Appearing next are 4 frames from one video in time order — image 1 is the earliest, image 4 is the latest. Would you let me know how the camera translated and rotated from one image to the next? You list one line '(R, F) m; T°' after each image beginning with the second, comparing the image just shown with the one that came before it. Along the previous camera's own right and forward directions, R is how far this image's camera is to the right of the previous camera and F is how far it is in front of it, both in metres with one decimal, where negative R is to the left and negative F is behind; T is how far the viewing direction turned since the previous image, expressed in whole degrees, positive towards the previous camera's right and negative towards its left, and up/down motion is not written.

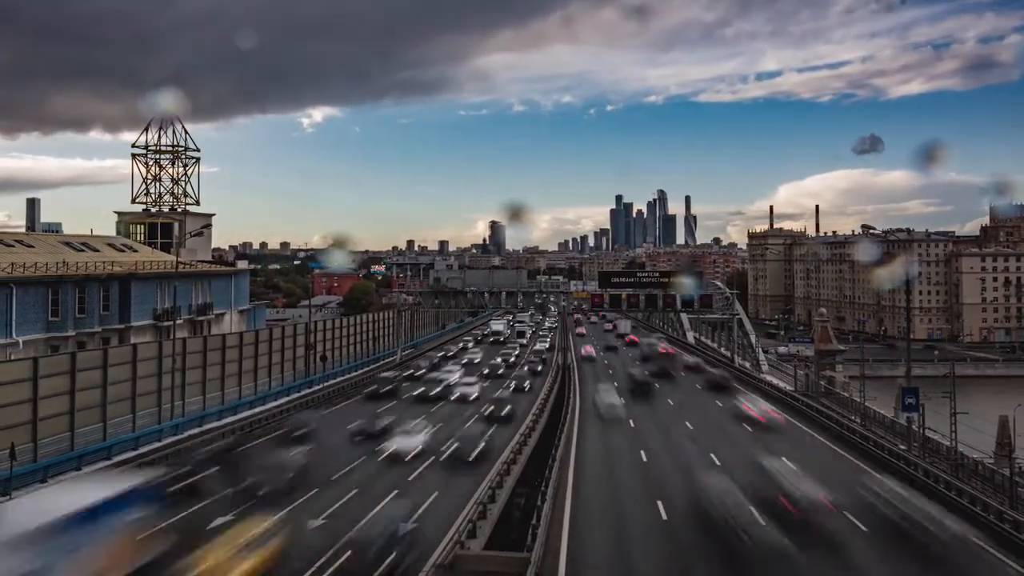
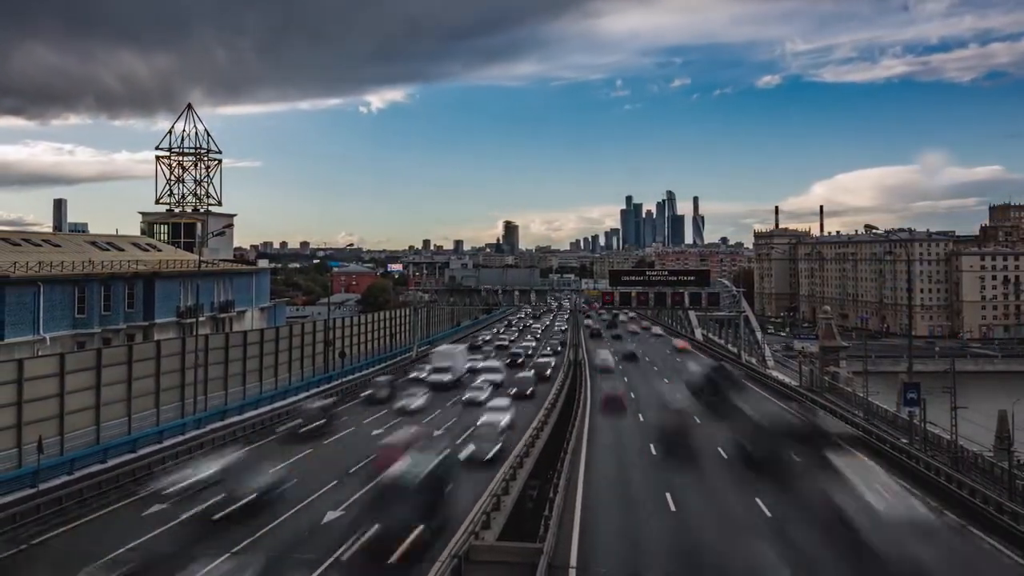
(+0.1, -1.0) m; -1°
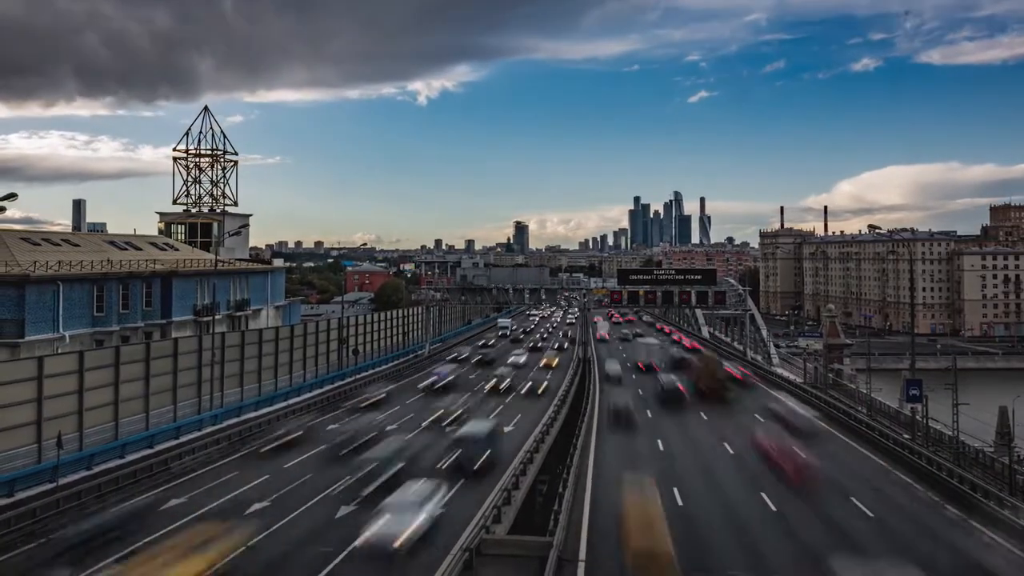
(0.0, -0.7) m; -1°
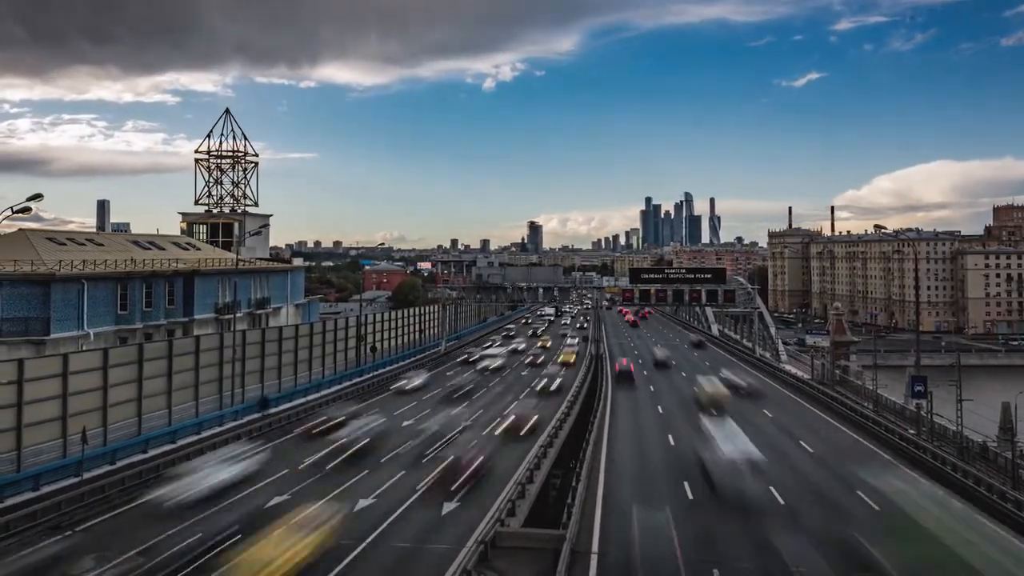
(0.0, -0.9) m; -1°
